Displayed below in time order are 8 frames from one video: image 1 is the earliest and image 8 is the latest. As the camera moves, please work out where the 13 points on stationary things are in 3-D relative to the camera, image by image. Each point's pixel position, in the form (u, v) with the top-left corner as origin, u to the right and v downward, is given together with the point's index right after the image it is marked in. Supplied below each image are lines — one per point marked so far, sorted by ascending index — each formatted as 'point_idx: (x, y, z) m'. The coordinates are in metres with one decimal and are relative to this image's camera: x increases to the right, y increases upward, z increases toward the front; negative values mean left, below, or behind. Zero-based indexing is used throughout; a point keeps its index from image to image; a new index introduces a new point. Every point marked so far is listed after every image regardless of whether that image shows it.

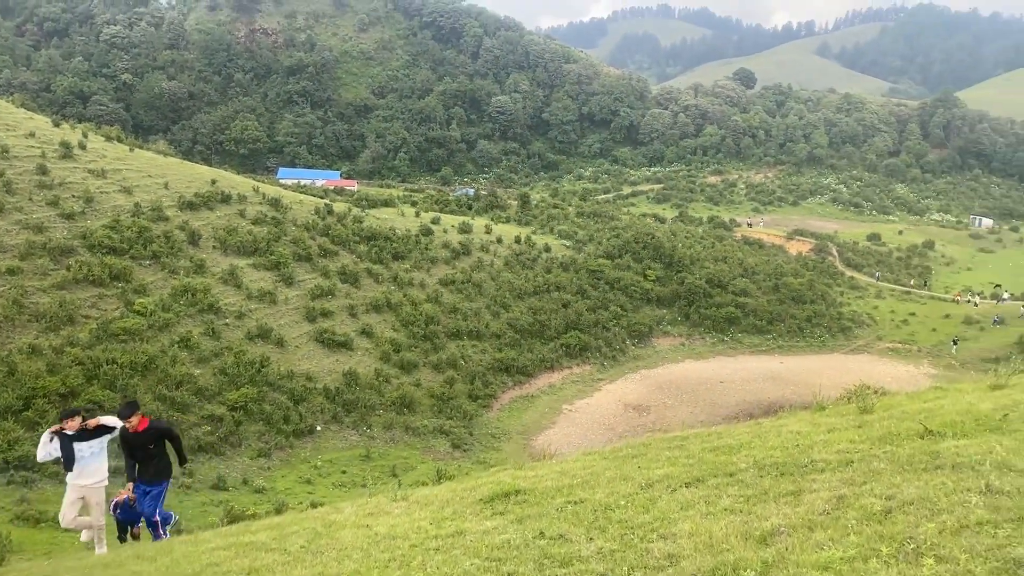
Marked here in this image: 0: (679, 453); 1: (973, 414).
0: (+2.4, -2.4, +12.5) m
1: (+6.0, -1.6, +11.3) m
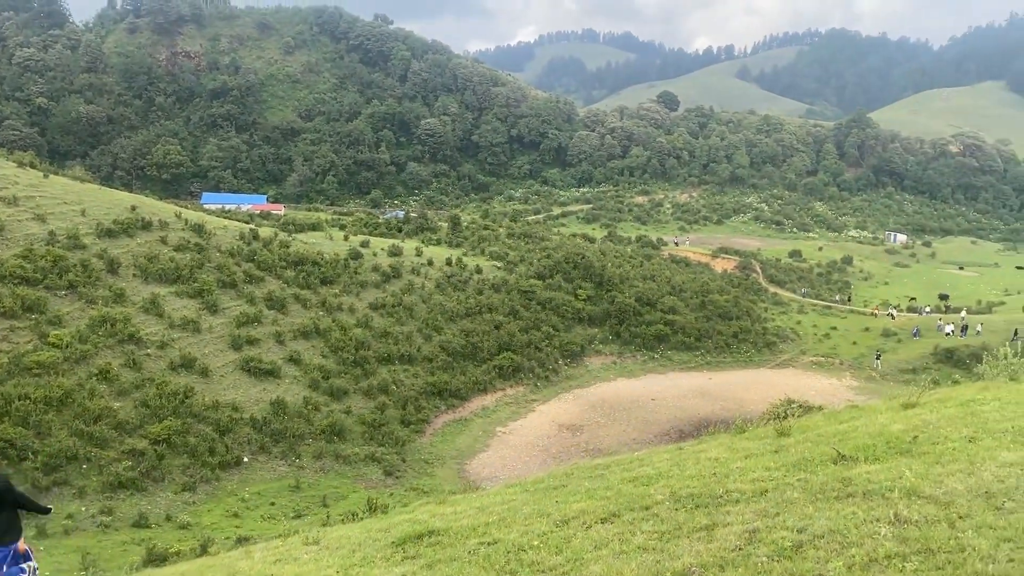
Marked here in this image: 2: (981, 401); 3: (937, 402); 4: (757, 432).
0: (+1.2, -2.8, +12.3) m
1: (+4.9, -1.9, +11.4) m
2: (+7.0, -1.7, +12.9) m
3: (+6.8, -1.8, +14.0) m
4: (+4.3, -2.5, +15.2) m
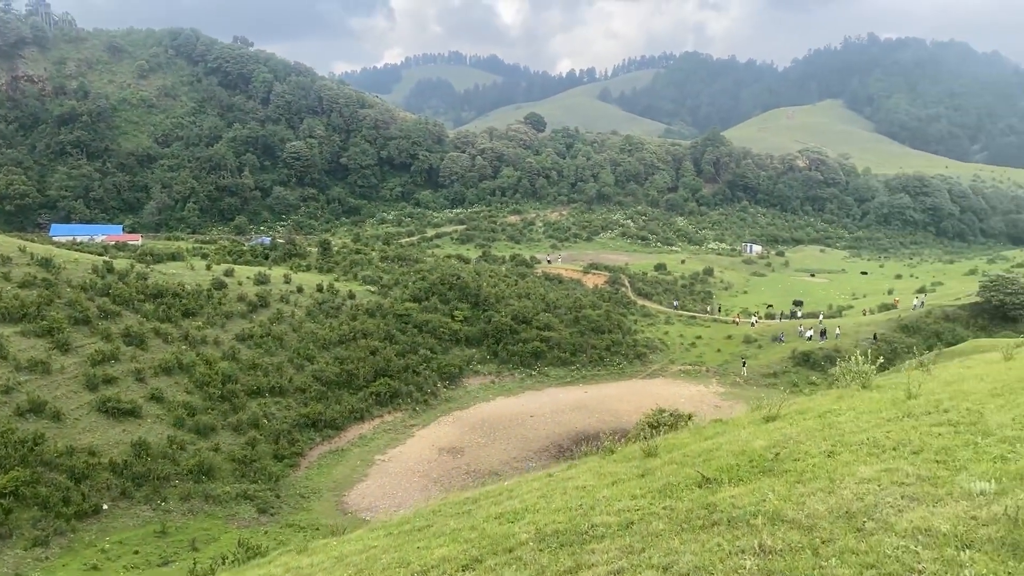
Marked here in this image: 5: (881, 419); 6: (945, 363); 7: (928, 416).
0: (-0.7, -3.1, +11.6) m
1: (+3.1, -2.1, +11.3) m
2: (+4.9, -1.9, +13.1) m
3: (+4.6, -2.0, +14.2) m
4: (+2.0, -2.8, +15.0) m
5: (+4.8, -1.7, +11.5) m
6: (+8.9, -1.4, +17.5) m
7: (+5.1, -1.6, +10.8) m
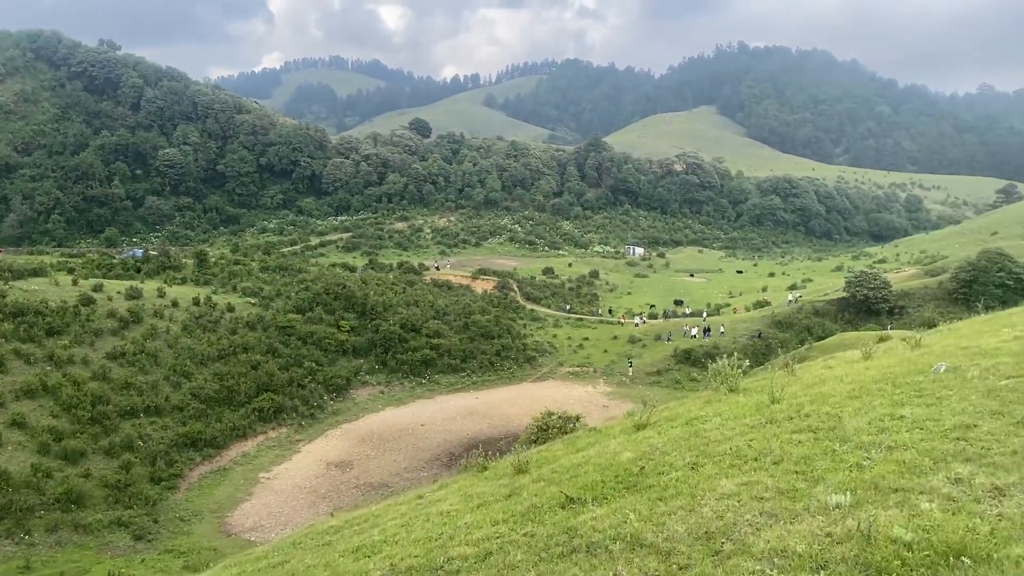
0: (-2.4, -3.4, +10.8) m
1: (+1.3, -2.2, +11.0) m
2: (+2.9, -1.9, +13.0) m
3: (+2.5, -2.1, +14.1) m
4: (-0.2, -3.0, +14.5) m
5: (+3.0, -1.8, +11.4) m
6: (+6.3, -1.5, +17.9) m
7: (+3.4, -1.7, +10.8) m
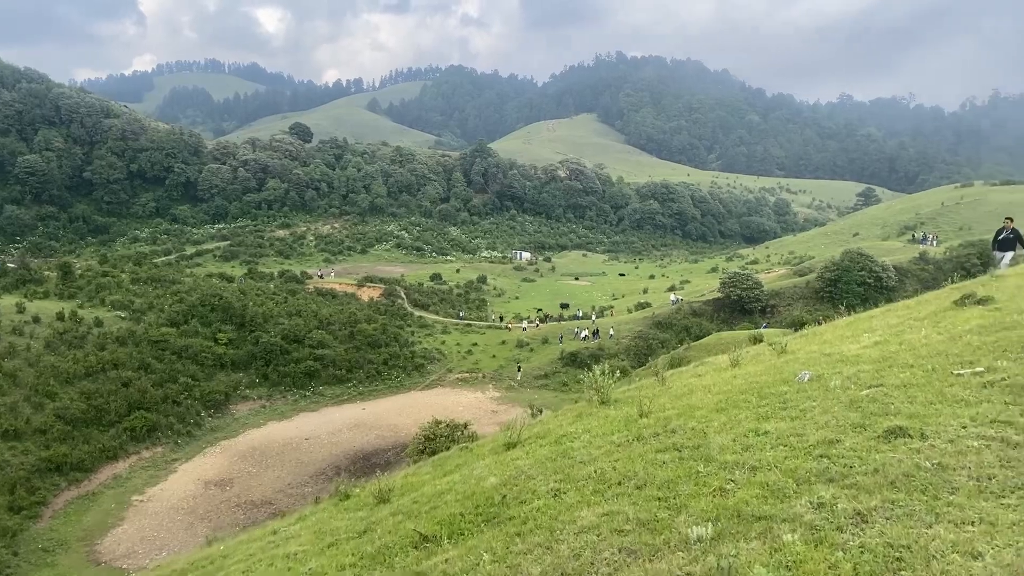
0: (-4.0, -3.6, +9.7) m
1: (-0.4, -2.4, +10.3) m
2: (+0.9, -2.1, +12.5) m
3: (+0.4, -2.3, +13.5) m
4: (-2.3, -3.2, +13.6) m
5: (+1.2, -2.0, +10.9) m
6: (+3.6, -1.6, +17.8) m
7: (+1.7, -1.8, +10.3) m
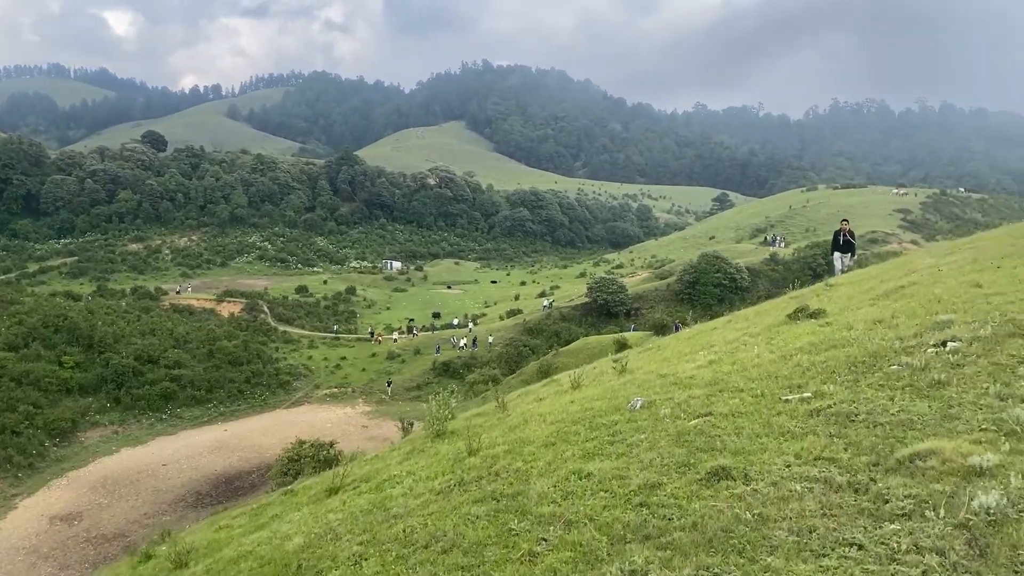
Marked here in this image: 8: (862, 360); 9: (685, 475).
0: (-5.9, -4.1, +7.9) m
1: (-2.4, -2.8, +9.0) m
2: (-1.5, -2.5, +11.4) m
3: (-2.1, -2.7, +12.3) m
4: (-4.8, -3.7, +12.0) m
5: (-0.9, -2.3, +9.9) m
6: (+0.4, -2.0, +17.0) m
7: (-0.4, -2.1, +9.4) m
8: (+4.0, -0.8, +9.9) m
9: (+1.6, -1.7, +7.8) m
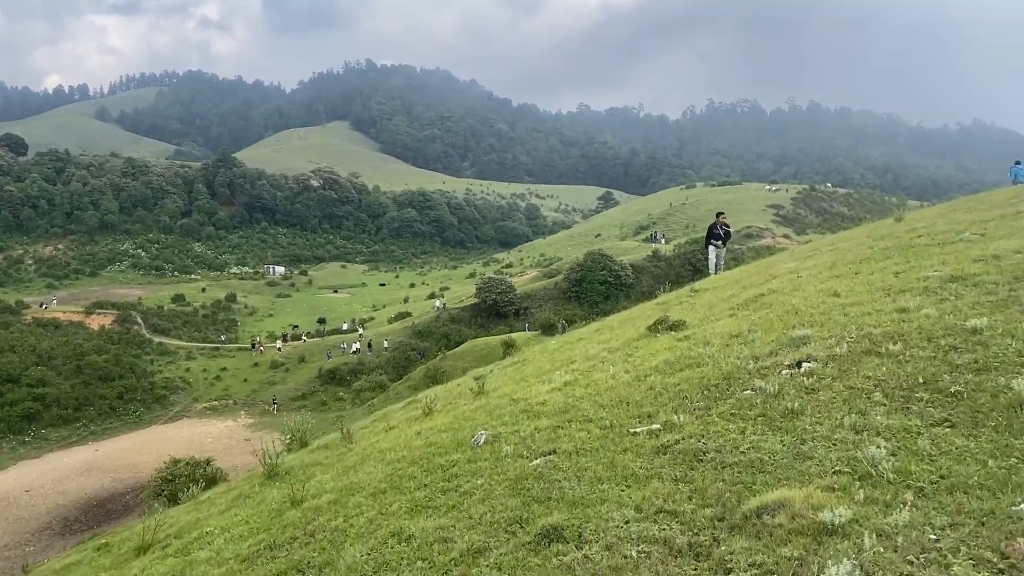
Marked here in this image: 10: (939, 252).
0: (-7.3, -4.5, +5.9) m
1: (-4.1, -3.2, +7.4) m
2: (-3.4, -2.8, +10.0) m
3: (-4.2, -3.1, +10.8) m
4: (-6.8, -4.1, +10.1) m
5: (-2.7, -2.6, +8.5) m
6: (-2.2, -2.3, +15.8) m
7: (-2.1, -2.4, +8.1) m
8: (+2.1, -1.0, +9.2) m
9: (0.0, -1.9, +6.8) m
10: (+6.3, +0.5, +12.9) m
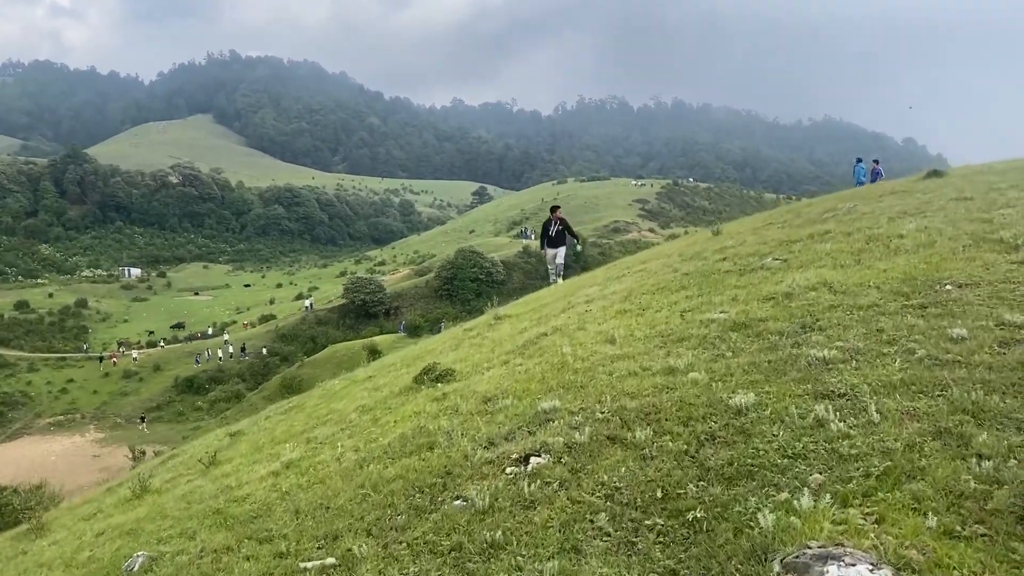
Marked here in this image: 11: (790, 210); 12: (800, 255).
0: (-9.5, -5.3, +2.5) m
1: (-6.5, -3.9, +4.5) m
2: (-6.2, -3.5, +7.1) m
3: (-7.1, -3.8, +7.8) m
4: (-9.5, -4.9, +6.8) m
5: (-5.3, -3.3, +5.8) m
6: (-5.9, -2.9, +13.0) m
7: (-4.7, -3.1, +5.4) m
8: (-0.7, -1.6, +7.1) m
9: (-2.4, -2.6, +4.4) m
10: (+2.9, +0.1, +11.4) m
11: (+5.7, +1.6, +18.4) m
12: (+4.0, +0.4, +12.0) m
